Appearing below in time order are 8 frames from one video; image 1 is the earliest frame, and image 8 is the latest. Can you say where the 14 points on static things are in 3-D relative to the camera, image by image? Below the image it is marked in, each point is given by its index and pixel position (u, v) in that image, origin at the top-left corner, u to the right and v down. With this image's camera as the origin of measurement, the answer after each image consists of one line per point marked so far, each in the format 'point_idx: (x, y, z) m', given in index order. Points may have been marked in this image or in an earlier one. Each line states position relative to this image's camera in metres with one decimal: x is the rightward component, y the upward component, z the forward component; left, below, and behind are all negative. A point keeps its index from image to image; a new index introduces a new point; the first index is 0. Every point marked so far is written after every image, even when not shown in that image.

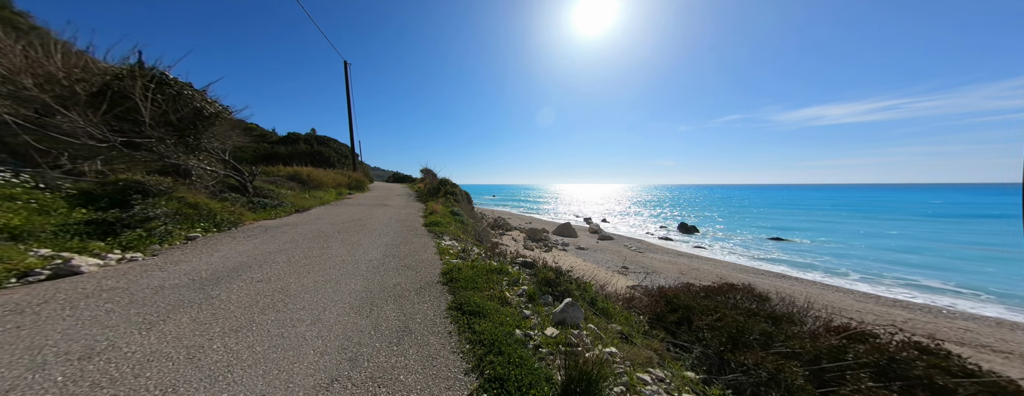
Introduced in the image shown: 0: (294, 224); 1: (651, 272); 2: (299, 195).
0: (-5.4, -0.7, +6.5) m
1: (+8.7, -4.7, +16.8) m
2: (-8.3, +0.1, +10.2) m
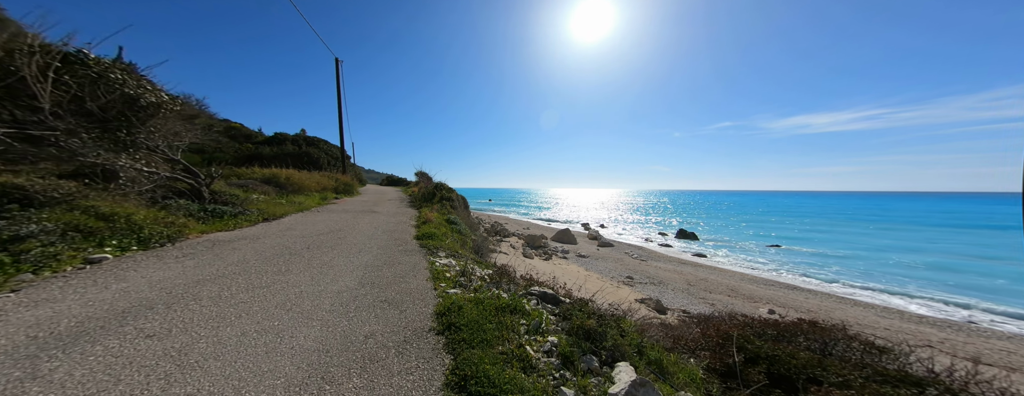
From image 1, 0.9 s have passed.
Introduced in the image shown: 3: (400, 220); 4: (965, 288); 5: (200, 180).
0: (-5.2, -0.8, +5.3) m
1: (+8.7, -5.1, +15.8) m
2: (-8.2, -0.1, +9.0) m
3: (-4.0, -0.9, +9.4) m
4: (+28.7, -6.1, +16.9) m
5: (-7.8, +0.4, +6.6) m
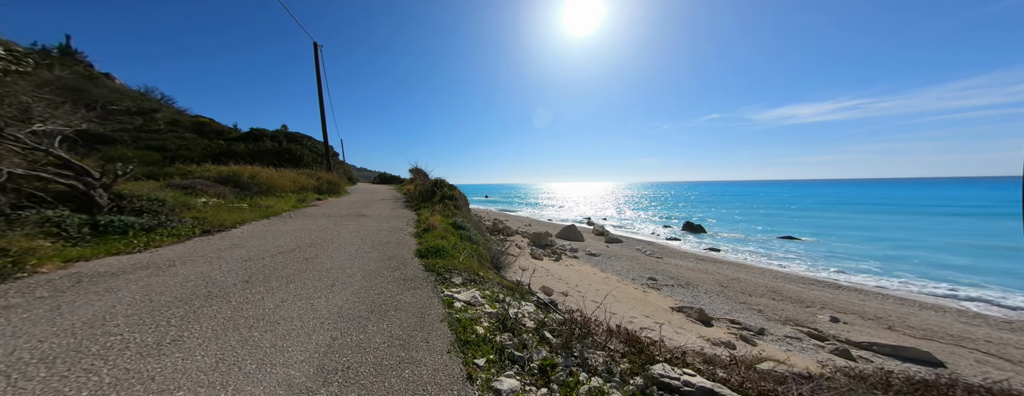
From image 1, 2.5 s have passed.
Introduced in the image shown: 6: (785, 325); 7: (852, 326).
0: (-4.5, -0.9, +3.4) m
1: (+9.3, -4.7, +14.1) m
2: (-7.5, -0.2, +6.9) m
3: (-3.3, -0.9, +7.4) m
4: (+29.4, -5.2, +15.7) m
5: (-7.1, +0.3, +4.5) m
6: (+10.3, -4.8, +9.8) m
7: (+12.7, -4.8, +9.7) m
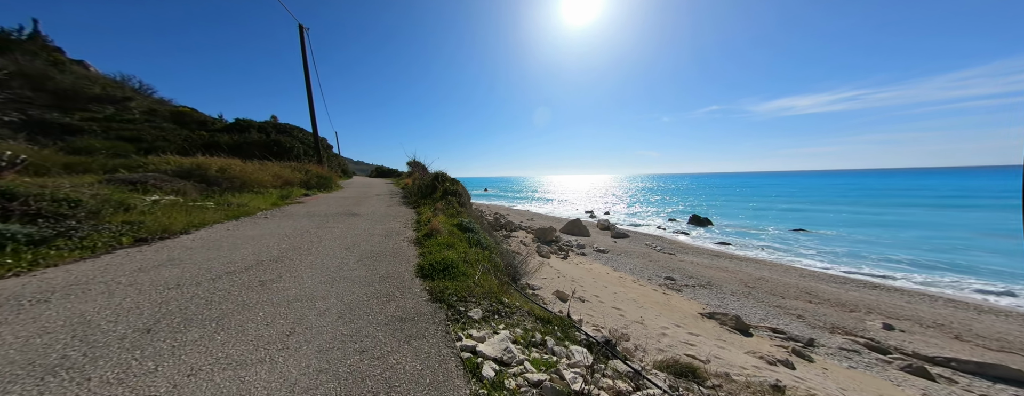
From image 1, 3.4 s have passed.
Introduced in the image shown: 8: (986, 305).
0: (-4.0, -0.9, +2.1) m
1: (+9.8, -4.4, +13.1) m
2: (-7.0, -0.1, +5.7) m
3: (-2.9, -0.8, +6.2) m
4: (+29.8, -4.7, +14.8) m
5: (-6.7, +0.3, +3.2) m
6: (+10.7, -4.6, +8.8) m
7: (+13.1, -4.6, +8.7) m
8: (+20.7, -4.9, +11.6) m
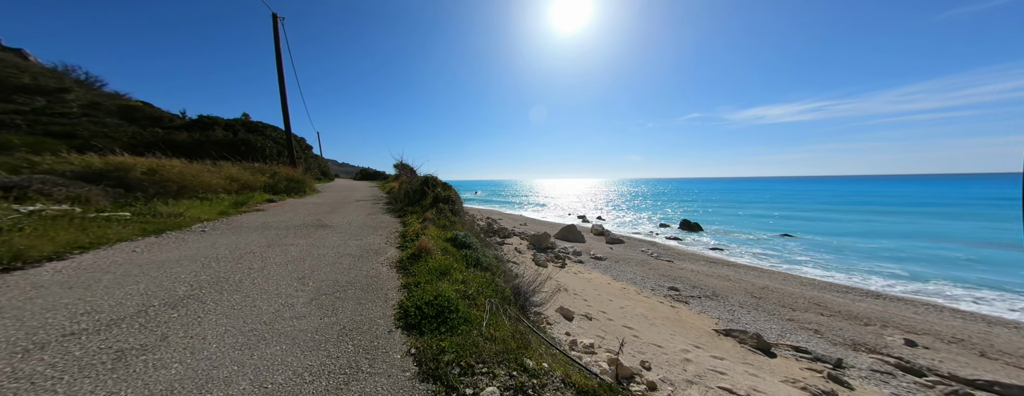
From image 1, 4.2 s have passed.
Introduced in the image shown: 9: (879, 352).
0: (-3.7, -1.0, +0.9) m
1: (+9.6, -4.6, +12.4) m
2: (-6.9, -0.3, +4.3) m
3: (-2.8, -0.9, +5.0) m
4: (+29.5, -5.1, +15.0) m
5: (-6.4, +0.2, +1.9) m
6: (+10.7, -4.8, +8.2) m
7: (+13.1, -4.8, +8.2) m
8: (+20.5, -5.1, +11.4) m
9: (+11.3, -4.8, +8.2) m
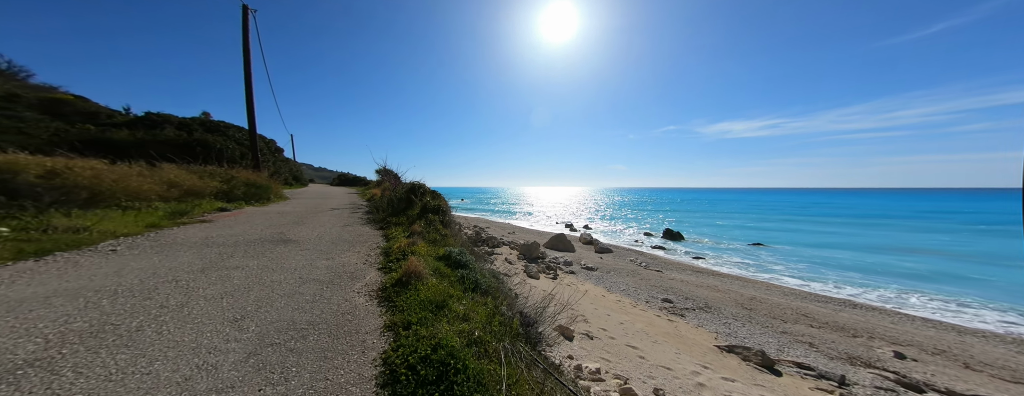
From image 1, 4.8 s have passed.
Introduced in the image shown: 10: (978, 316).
0: (-3.3, -1.1, -0.1) m
1: (+9.1, -5.1, +12.2) m
2: (-6.7, -0.4, +3.1) m
3: (-2.7, -1.1, +4.1) m
4: (+28.8, -5.7, +16.1) m
5: (-6.1, +0.1, +0.8) m
6: (+10.5, -5.1, +8.0) m
7: (+12.9, -5.2, +8.2) m
8: (+20.1, -5.7, +11.9) m
9: (+11.1, -5.2, +8.1) m
10: (+23.5, -6.0, +13.2) m
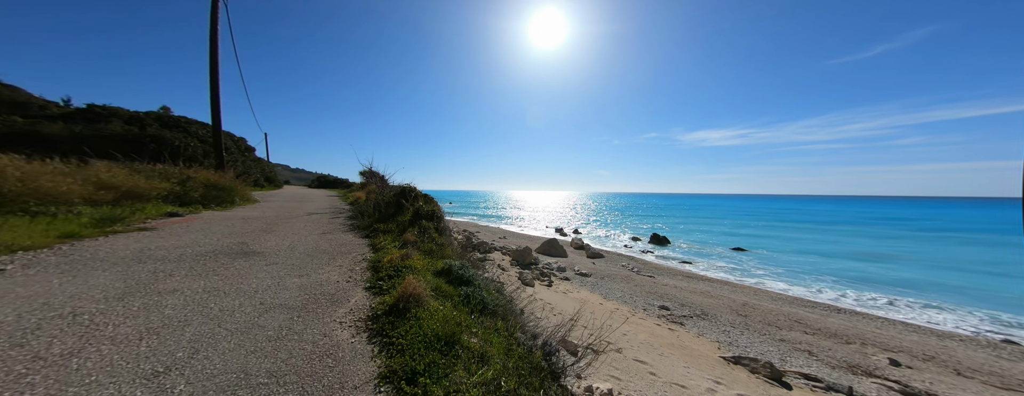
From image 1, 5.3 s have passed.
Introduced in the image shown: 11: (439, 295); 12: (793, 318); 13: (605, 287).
0: (-2.9, -1.0, -0.9) m
1: (+8.8, -5.4, +12.0) m
2: (-6.4, -0.4, +2.1) m
3: (-2.4, -1.2, +3.3) m
4: (+28.2, -6.2, +17.0) m
5: (-5.7, +0.2, -0.2) m
6: (+10.5, -5.3, +7.9) m
7: (+12.8, -5.4, +8.2) m
8: (+19.8, -6.0, +12.3) m
9: (+11.1, -5.4, +8.0) m
10: (+23.2, -6.3, +13.8) m
11: (-1.1, -1.3, +3.7) m
12: (+12.8, -5.4, +11.9) m
13: (+5.5, -5.2, +15.3) m
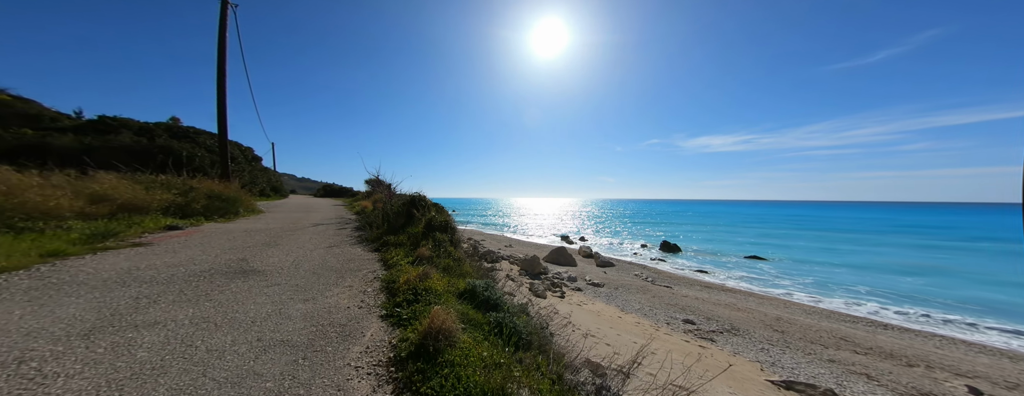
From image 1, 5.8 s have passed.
0: (-2.4, -1.0, -1.5) m
1: (+9.5, -5.6, +11.1) m
2: (-5.9, -0.5, +1.6) m
3: (-1.9, -1.3, +2.7) m
4: (+29.0, -6.4, +15.8) m
5: (-5.2, +0.1, -0.7) m
6: (+11.1, -5.5, +7.0) m
7: (+13.5, -5.5, +7.3) m
8: (+20.5, -6.1, +11.3) m
9: (+11.7, -5.5, +7.1) m
10: (+23.9, -6.5, +12.7) m
11: (-0.5, -1.4, +3.1) m
12: (+13.5, -5.6, +11.0) m
13: (+6.2, -5.6, +14.5) m
